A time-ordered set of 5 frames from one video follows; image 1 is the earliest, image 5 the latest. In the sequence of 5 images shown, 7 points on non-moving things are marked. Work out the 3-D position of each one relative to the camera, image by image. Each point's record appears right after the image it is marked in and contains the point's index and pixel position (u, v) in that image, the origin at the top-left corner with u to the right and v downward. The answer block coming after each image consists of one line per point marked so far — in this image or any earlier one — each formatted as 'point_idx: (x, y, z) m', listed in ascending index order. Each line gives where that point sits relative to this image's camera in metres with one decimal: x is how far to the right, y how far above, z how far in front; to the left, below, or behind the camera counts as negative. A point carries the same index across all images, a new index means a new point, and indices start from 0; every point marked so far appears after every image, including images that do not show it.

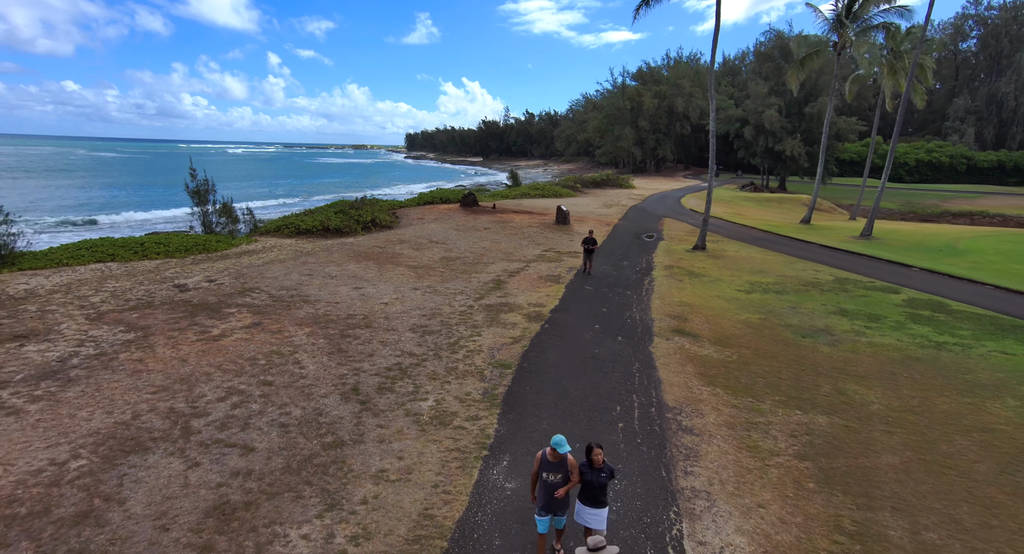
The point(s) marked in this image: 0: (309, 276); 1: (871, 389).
0: (-6.0, 0.0, +14.4) m
1: (+6.5, -2.0, +8.7) m
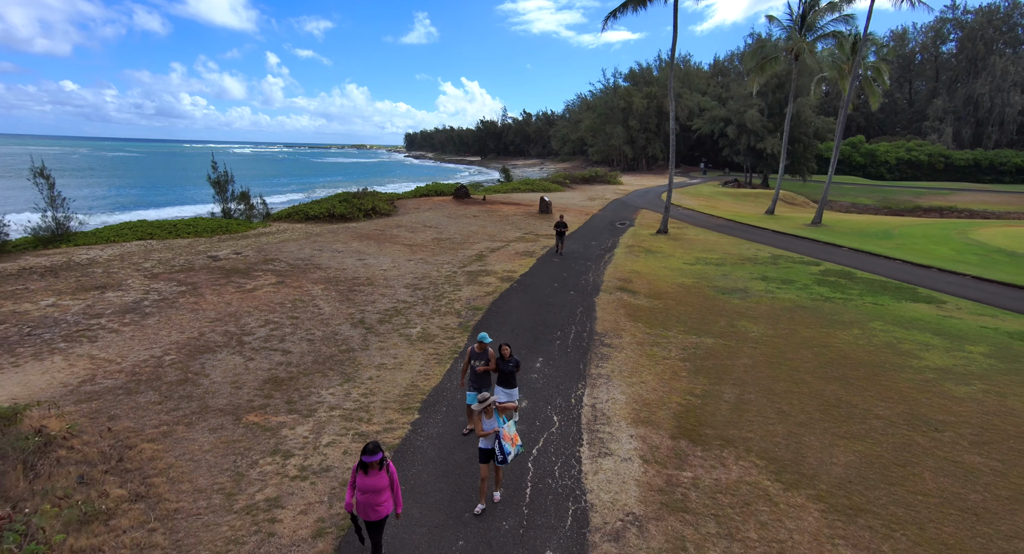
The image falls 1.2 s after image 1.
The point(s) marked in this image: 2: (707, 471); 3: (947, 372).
0: (-6.8, +0.9, +17.1) m
1: (+5.8, -1.1, +11.4) m
2: (+2.5, -2.5, +6.2) m
3: (+8.0, -1.7, +8.9) m
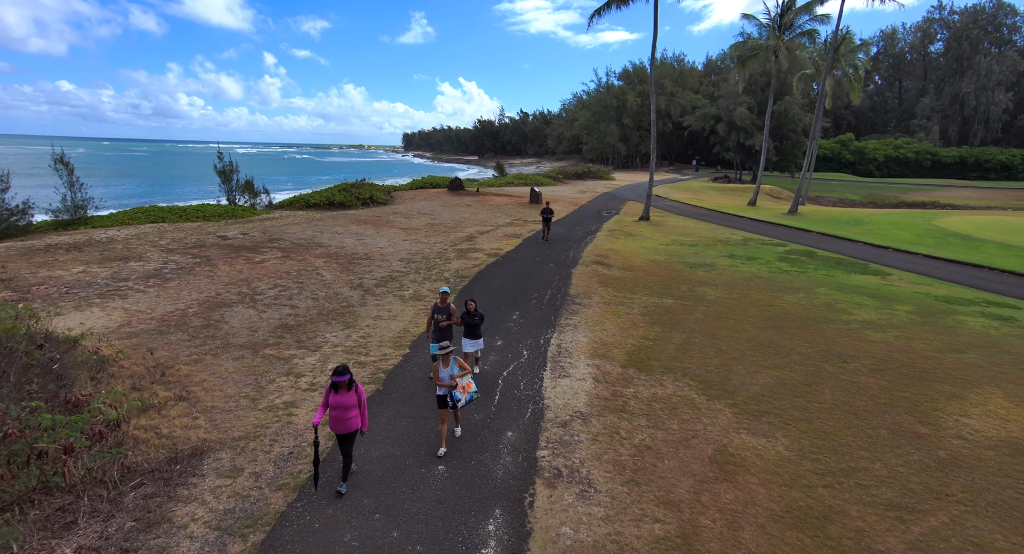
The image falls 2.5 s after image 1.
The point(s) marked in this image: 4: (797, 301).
0: (-7.2, +1.7, +18.4) m
1: (+5.3, -0.3, +12.7) m
2: (+2.1, -1.7, +7.5) m
3: (+7.5, -1.0, +10.2) m
4: (+6.8, -0.6, +11.8) m
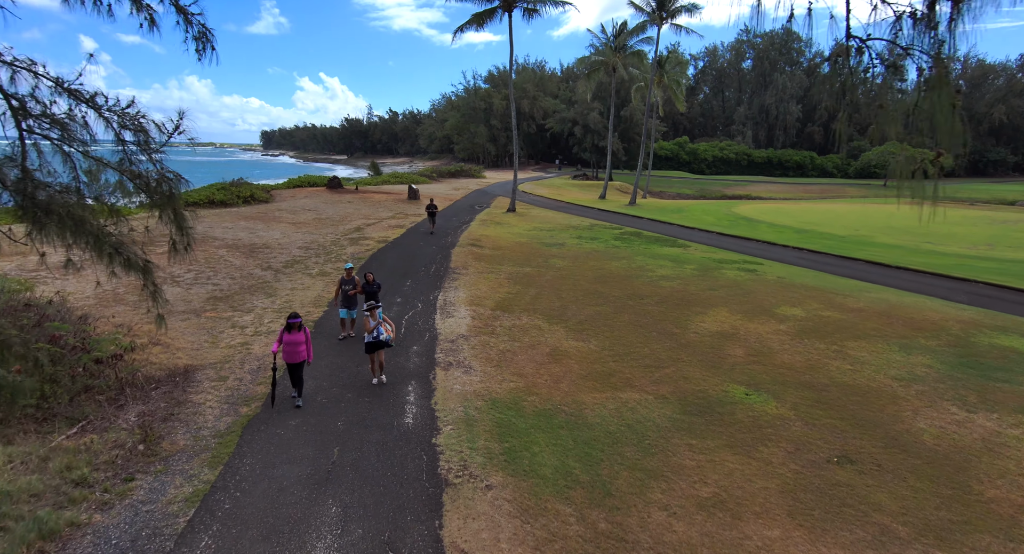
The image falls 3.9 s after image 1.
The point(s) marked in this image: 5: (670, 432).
0: (-11.8, +1.9, +19.1) m
1: (+1.8, +0.5, +16.5) m
2: (-0.1, -1.0, +10.7) m
3: (+4.6, 0.0, +14.6) m
4: (+3.5, +0.4, +15.9) m
5: (+2.3, -2.2, +7.0) m
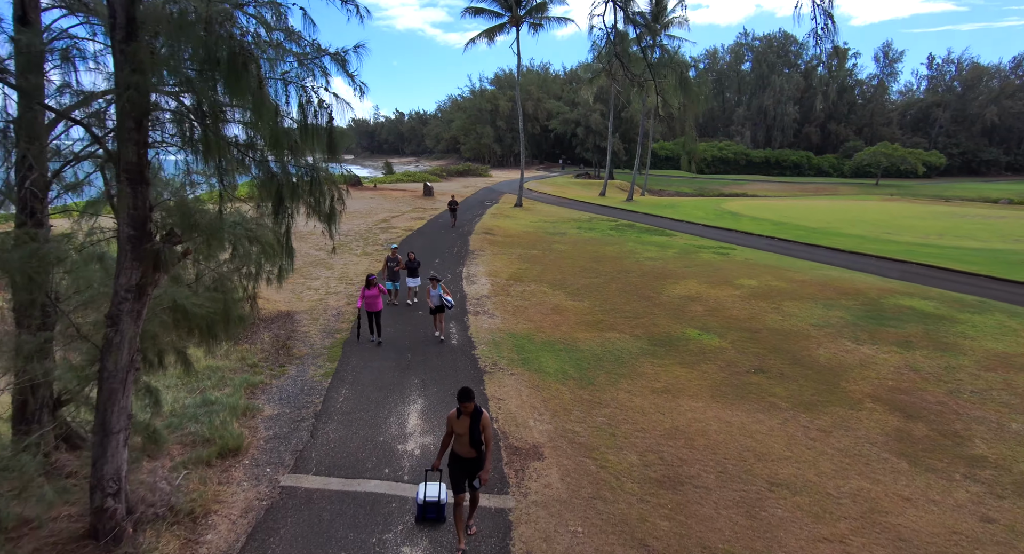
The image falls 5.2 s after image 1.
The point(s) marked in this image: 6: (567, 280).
0: (-11.4, +2.6, +22.0) m
1: (+2.2, +1.2, +19.3) m
2: (+0.2, -0.3, +13.6) m
3: (+4.9, +0.7, +17.4) m
4: (+3.9, +1.0, +18.7) m
5: (+2.6, -1.6, +9.8) m
6: (+1.6, -0.1, +14.4) m
